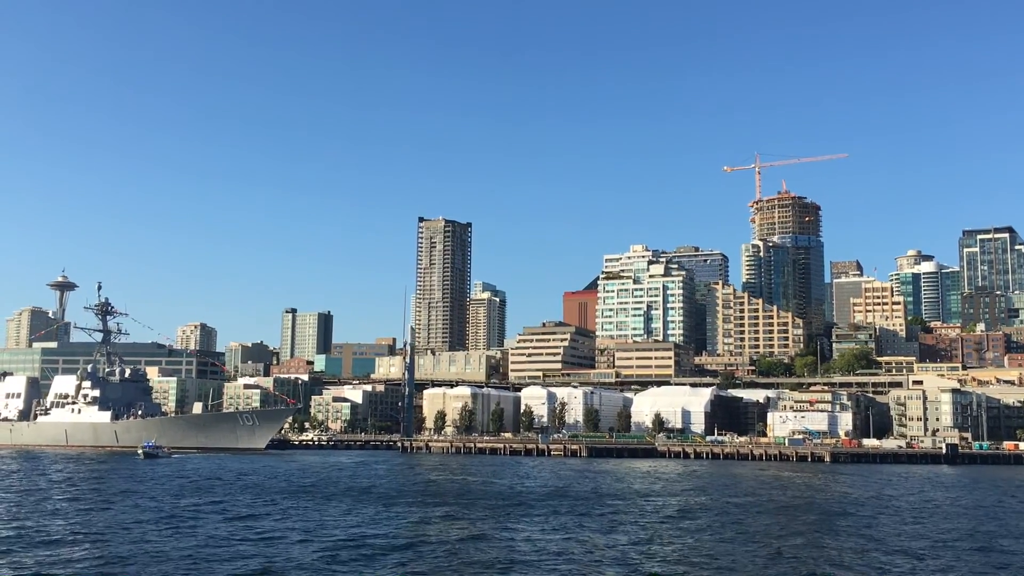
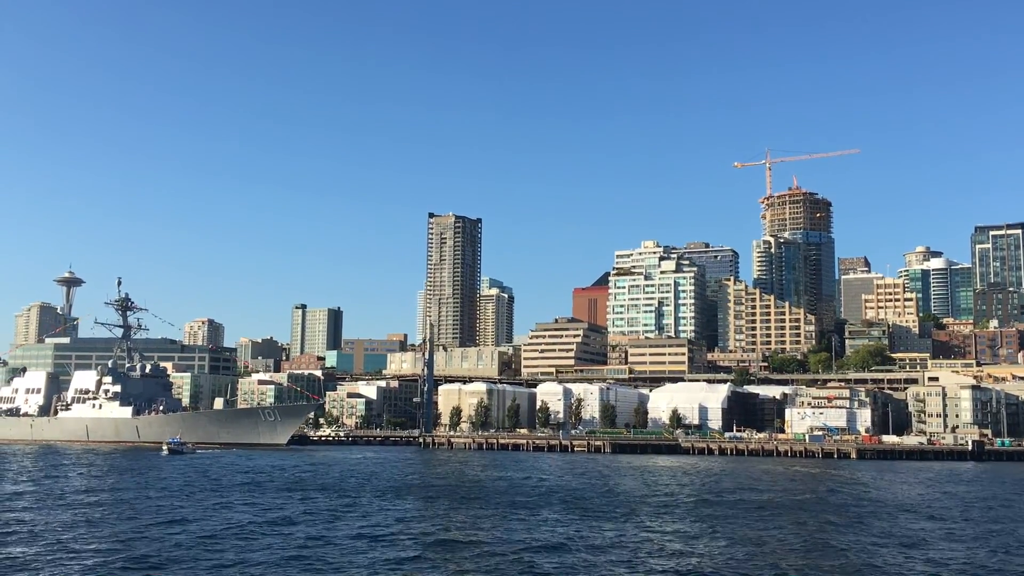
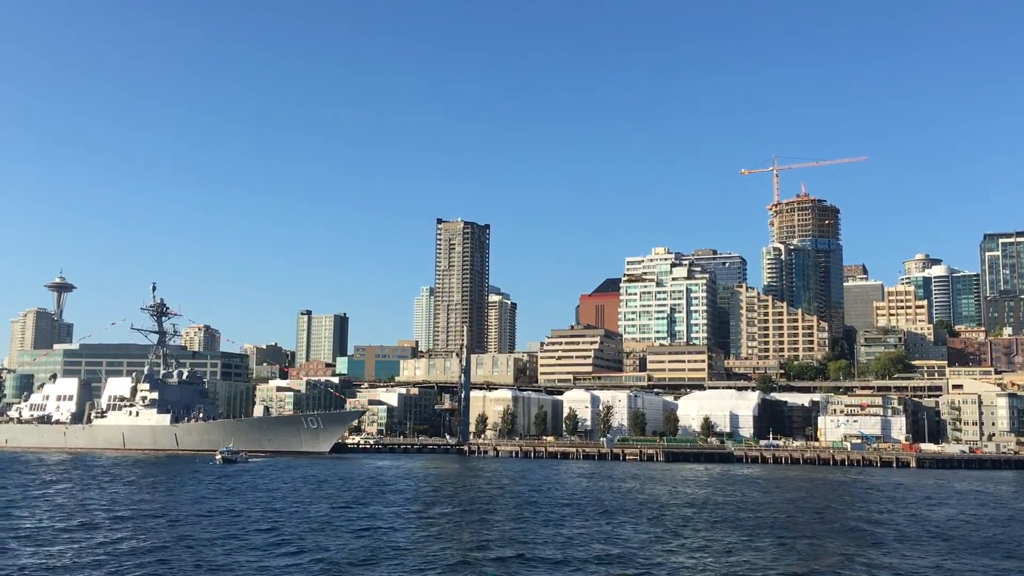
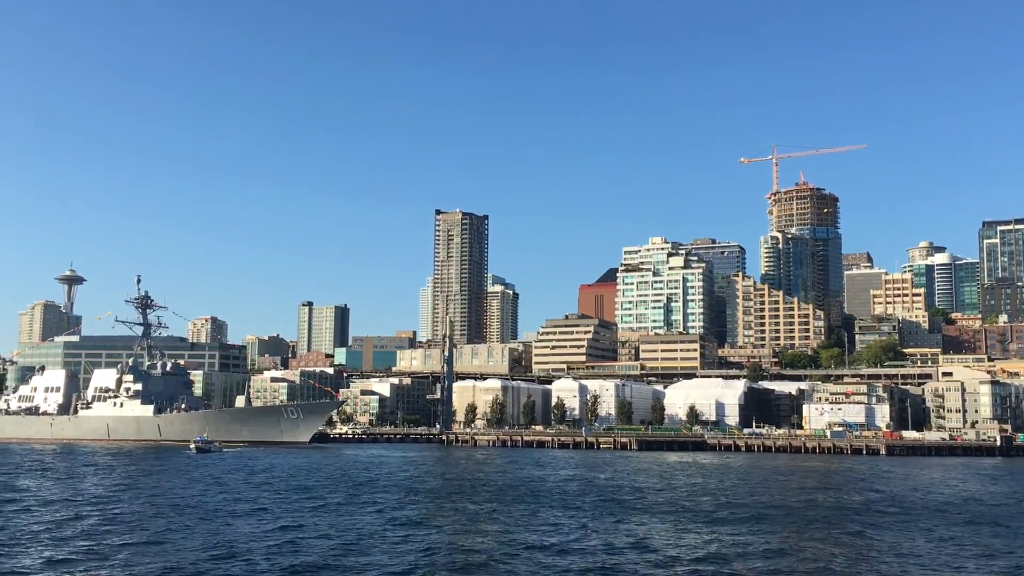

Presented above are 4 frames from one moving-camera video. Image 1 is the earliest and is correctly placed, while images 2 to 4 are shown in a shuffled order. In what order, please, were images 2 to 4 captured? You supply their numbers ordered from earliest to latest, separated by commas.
2, 4, 3
